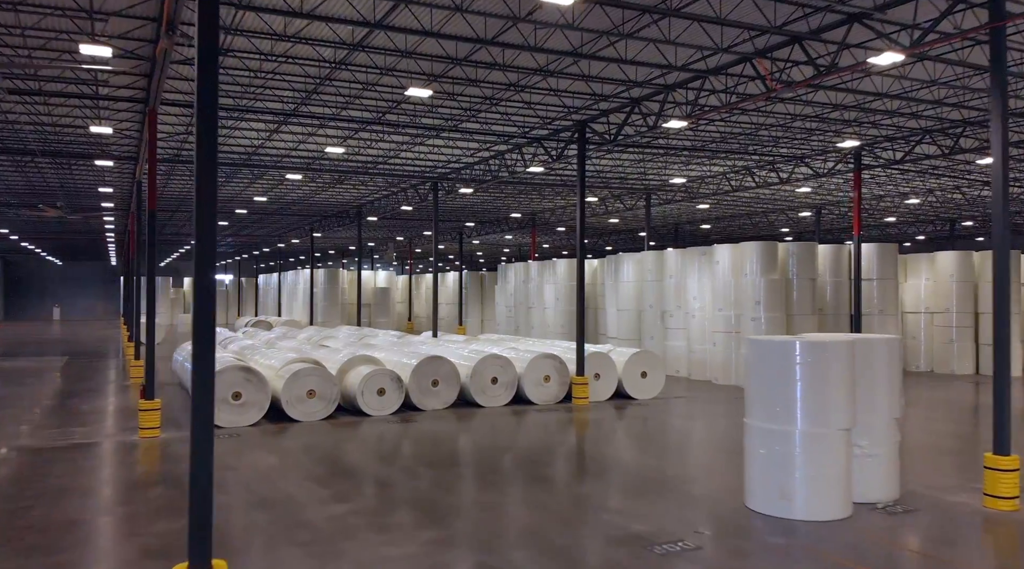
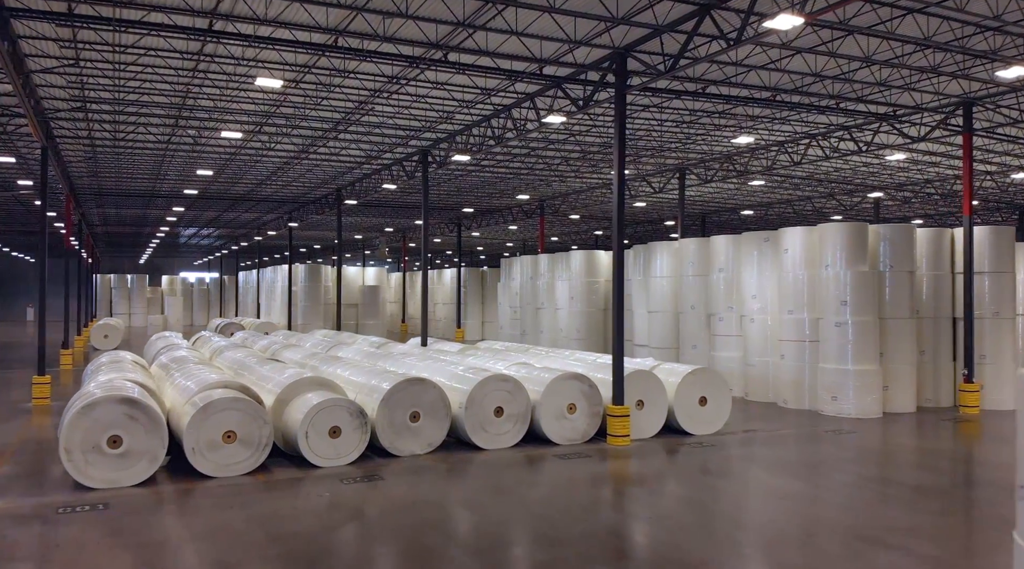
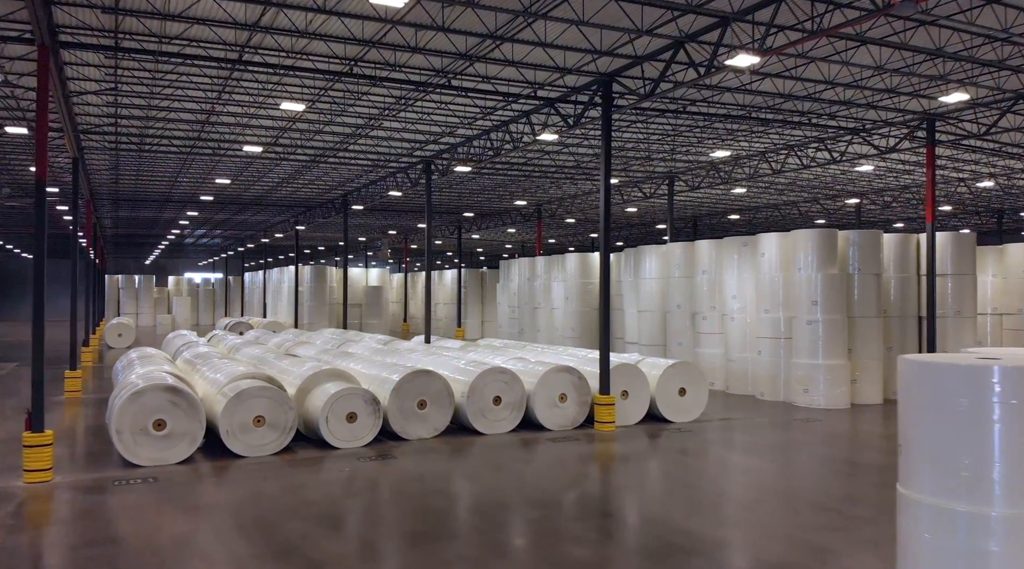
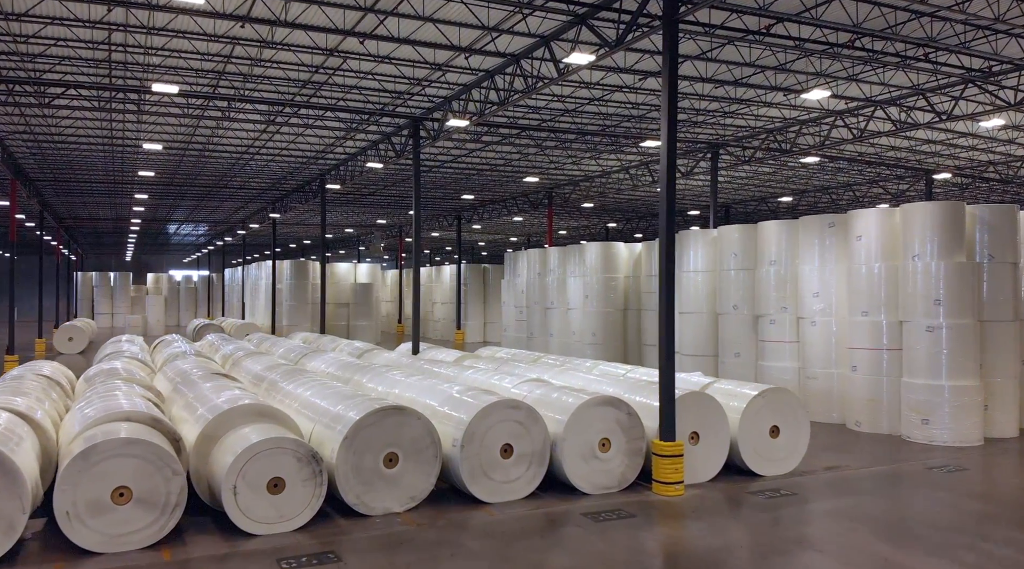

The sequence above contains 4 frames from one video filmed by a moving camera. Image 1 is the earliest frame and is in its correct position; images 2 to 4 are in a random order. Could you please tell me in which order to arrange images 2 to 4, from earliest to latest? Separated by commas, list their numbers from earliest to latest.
3, 2, 4
